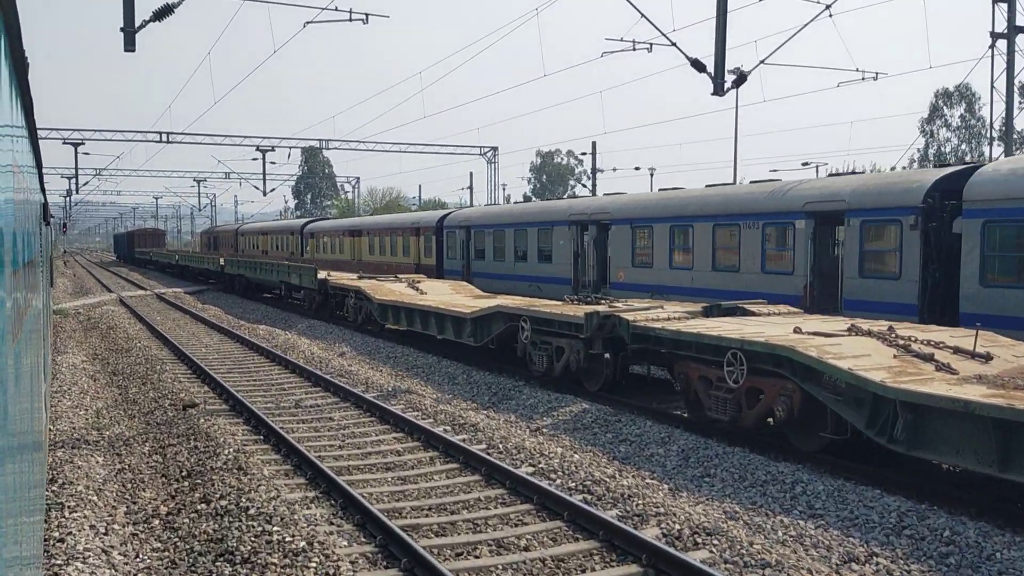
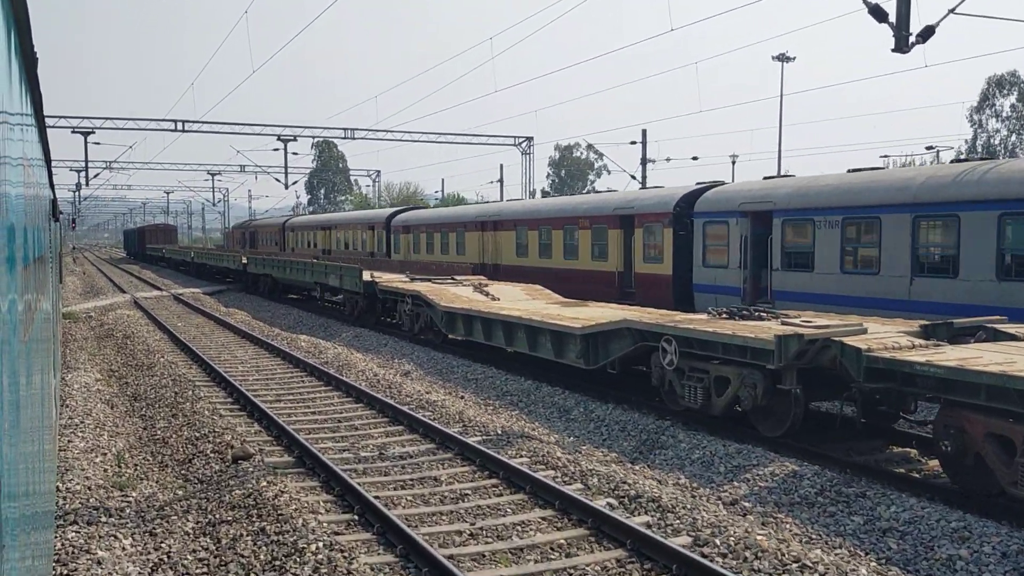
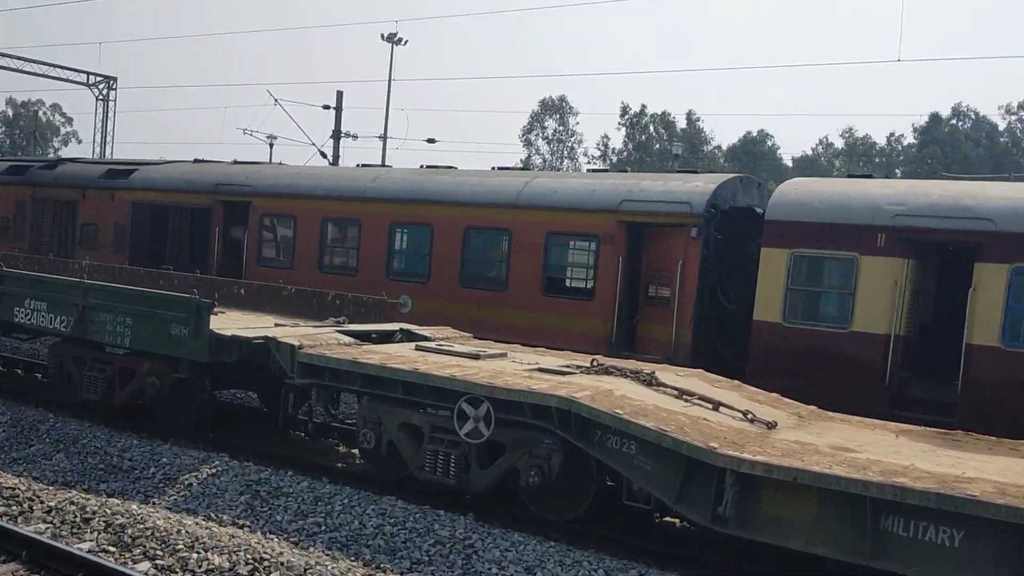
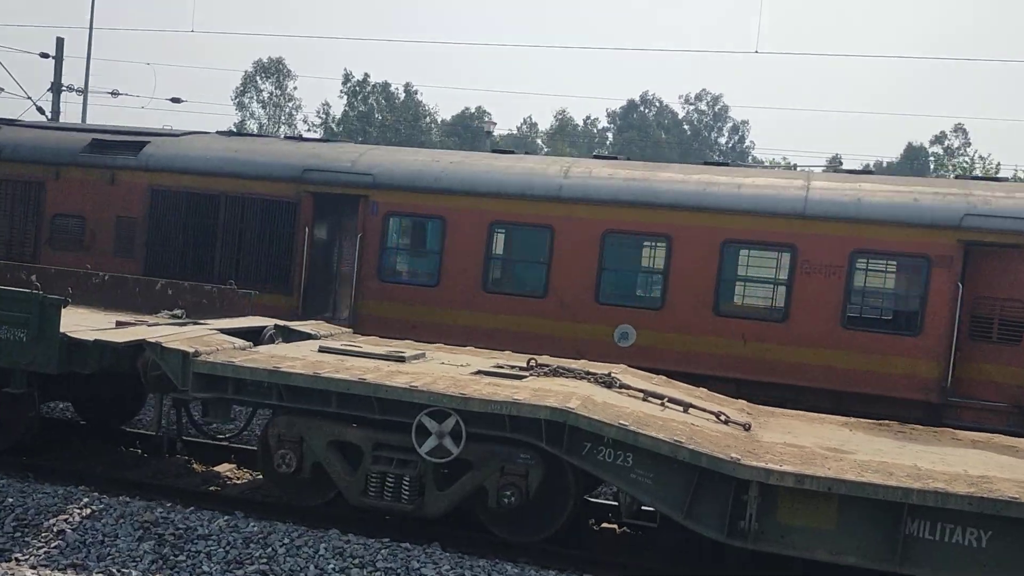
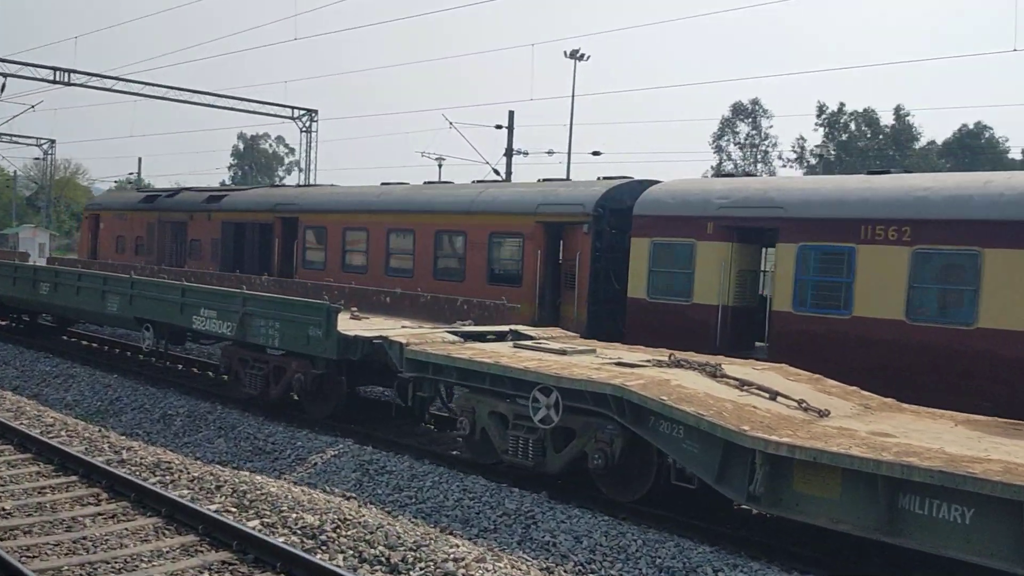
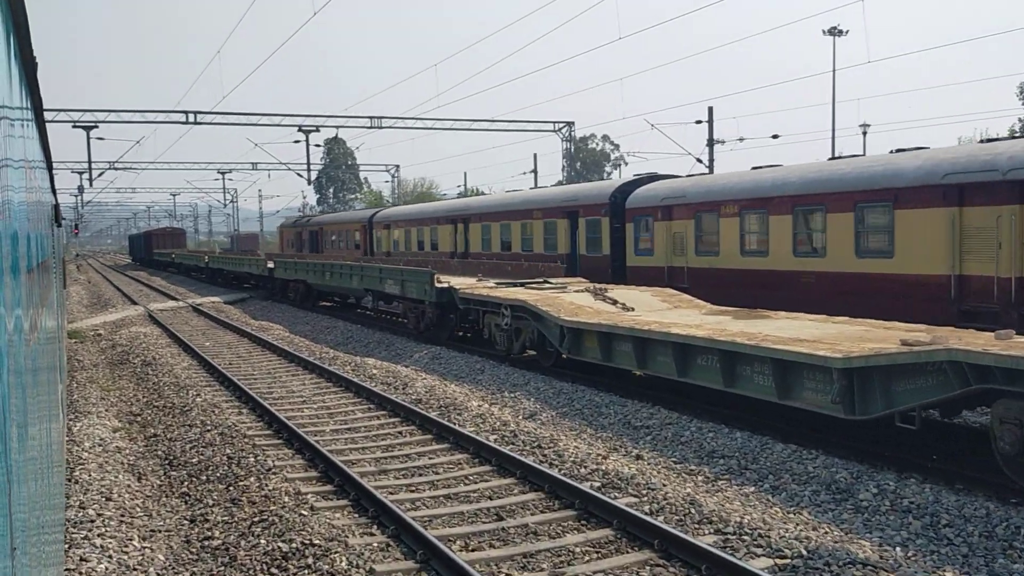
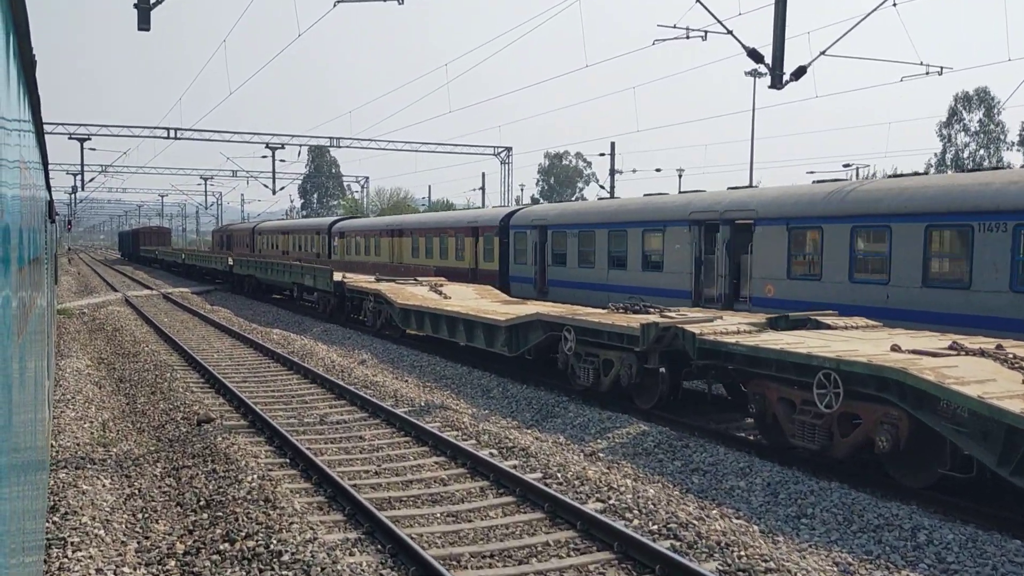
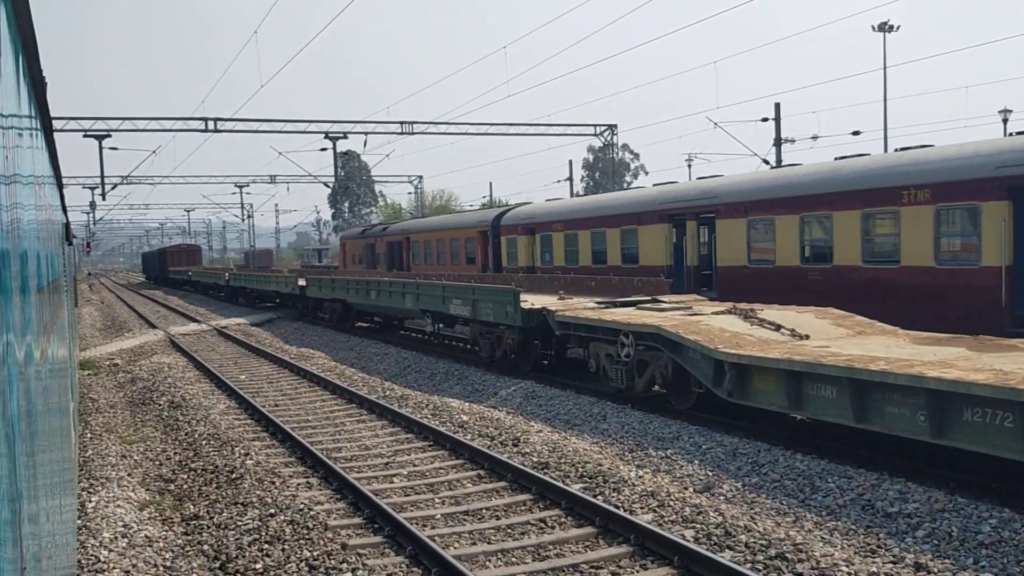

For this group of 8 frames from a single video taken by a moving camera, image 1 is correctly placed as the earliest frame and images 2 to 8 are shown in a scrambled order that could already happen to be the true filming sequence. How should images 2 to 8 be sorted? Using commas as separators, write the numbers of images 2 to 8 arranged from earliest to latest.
7, 2, 6, 8, 5, 3, 4
